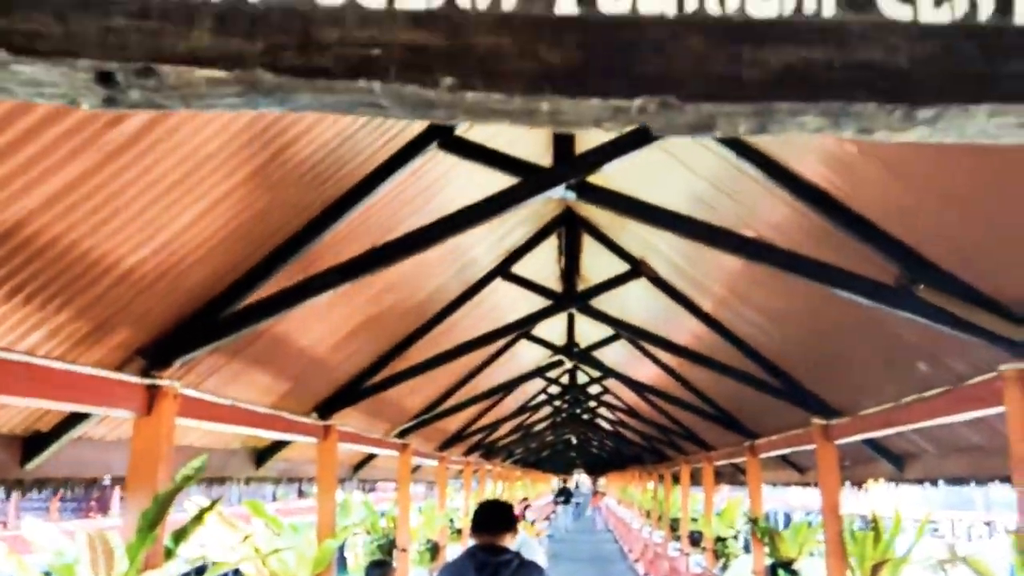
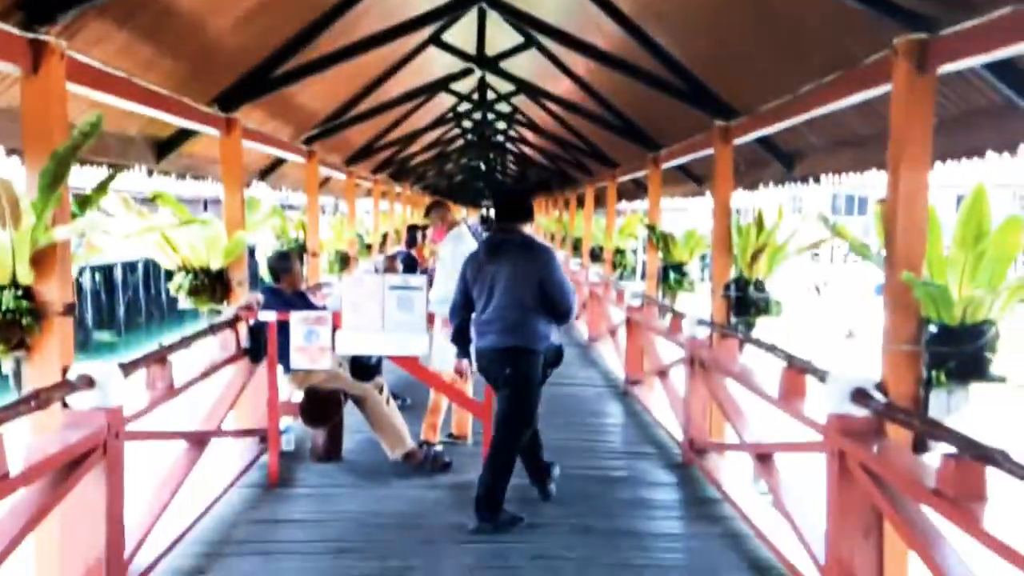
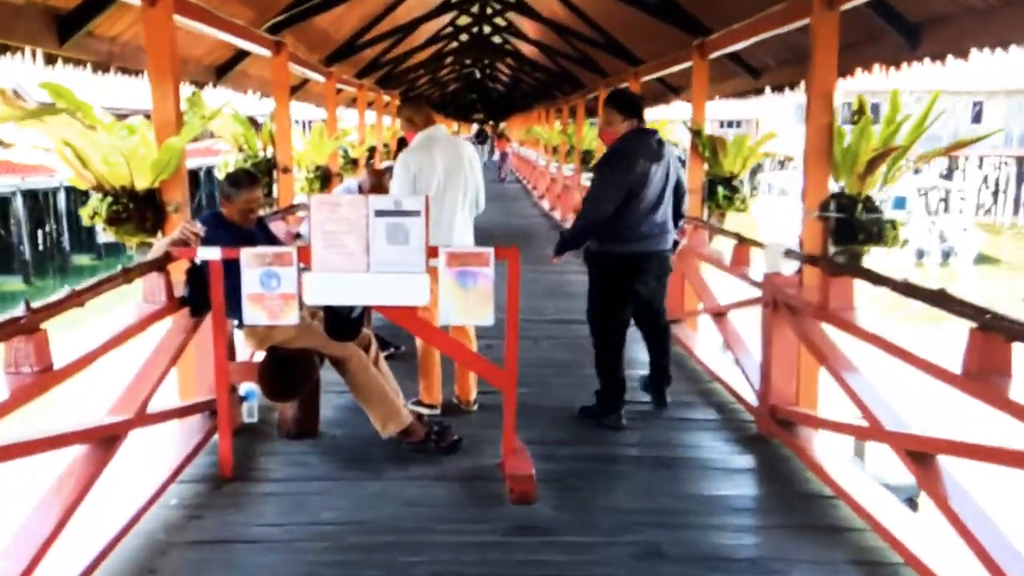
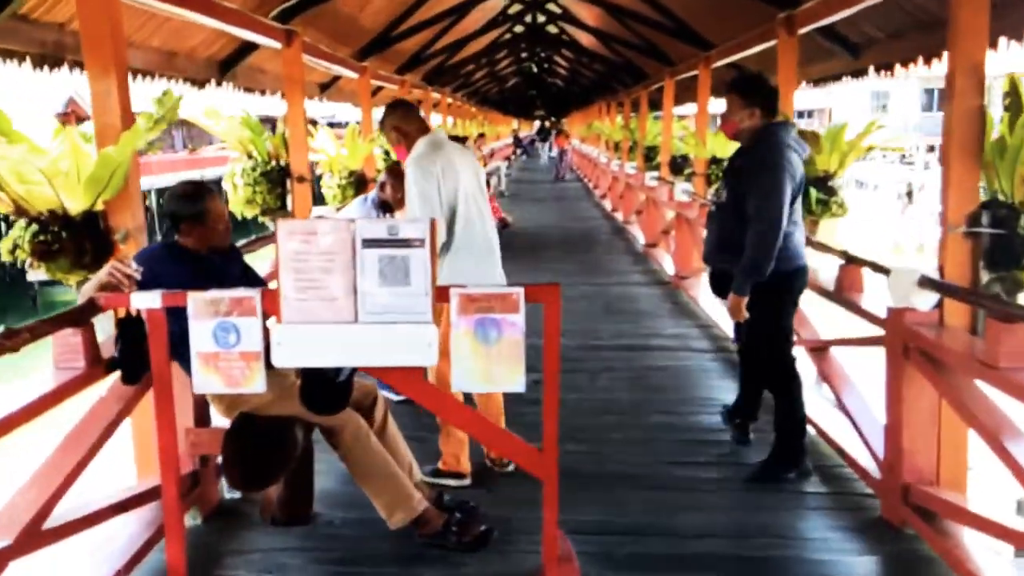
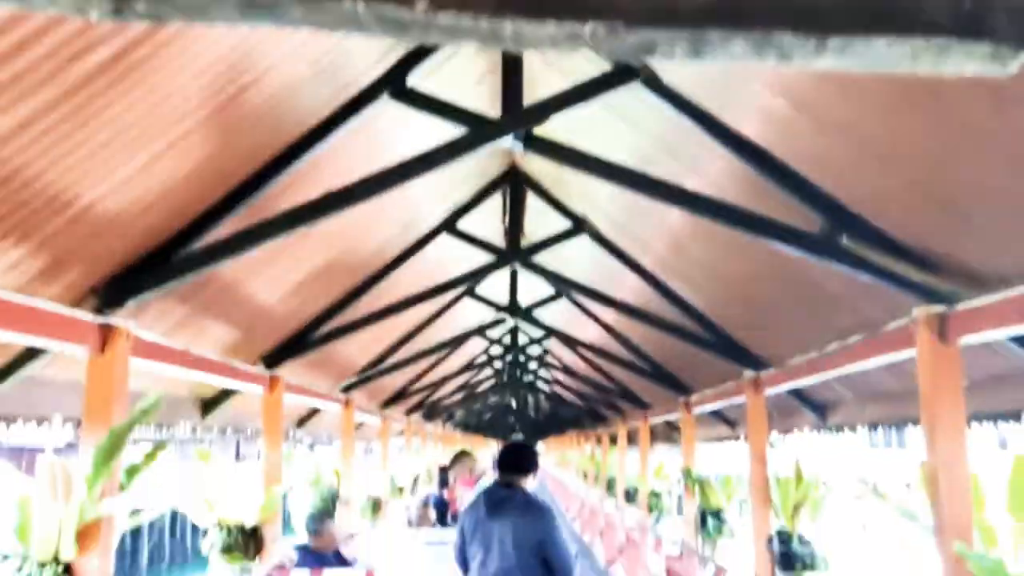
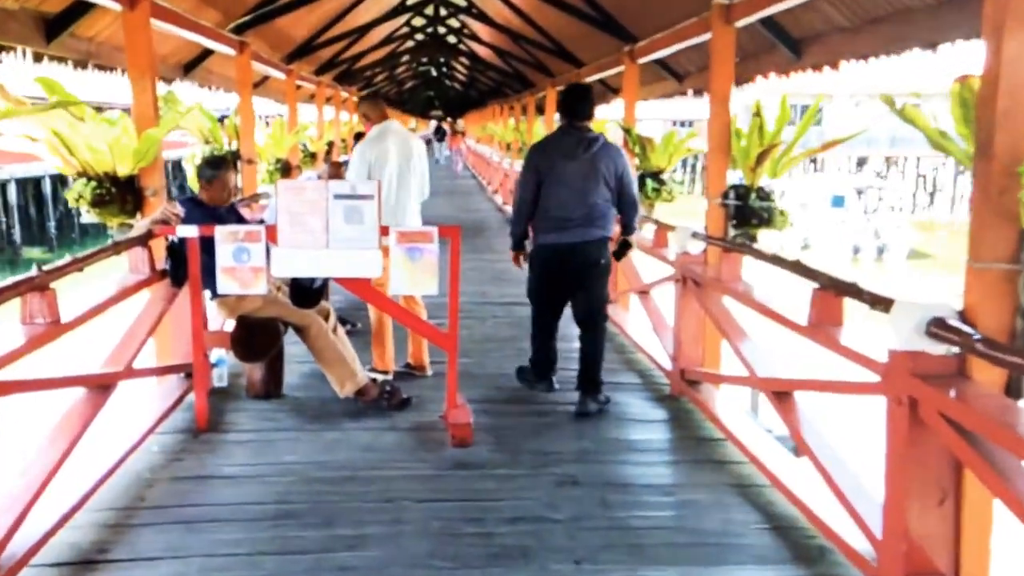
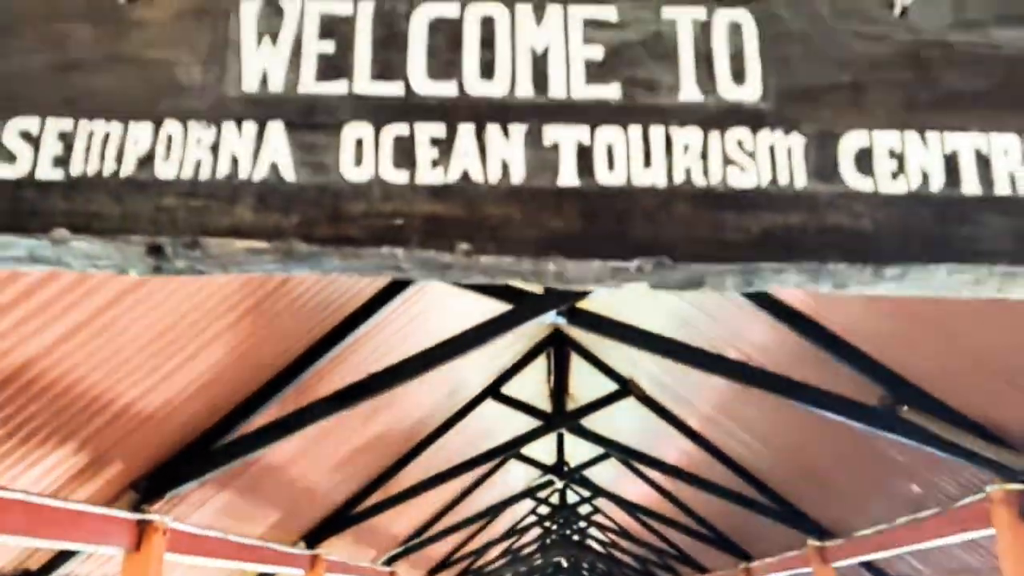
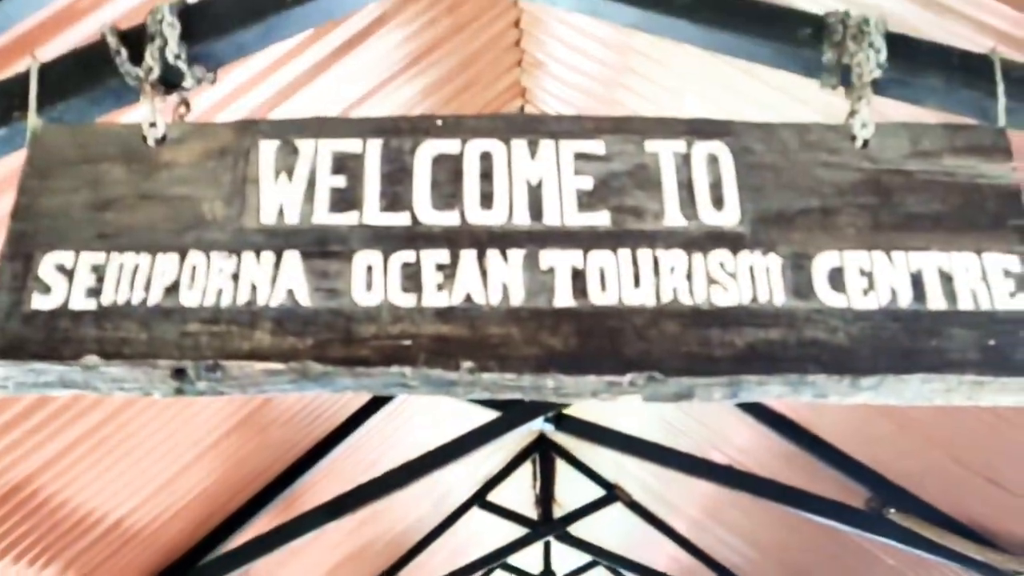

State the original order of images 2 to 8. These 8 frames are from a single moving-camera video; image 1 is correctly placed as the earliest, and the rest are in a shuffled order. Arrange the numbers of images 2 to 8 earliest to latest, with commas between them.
7, 8, 5, 2, 6, 3, 4
